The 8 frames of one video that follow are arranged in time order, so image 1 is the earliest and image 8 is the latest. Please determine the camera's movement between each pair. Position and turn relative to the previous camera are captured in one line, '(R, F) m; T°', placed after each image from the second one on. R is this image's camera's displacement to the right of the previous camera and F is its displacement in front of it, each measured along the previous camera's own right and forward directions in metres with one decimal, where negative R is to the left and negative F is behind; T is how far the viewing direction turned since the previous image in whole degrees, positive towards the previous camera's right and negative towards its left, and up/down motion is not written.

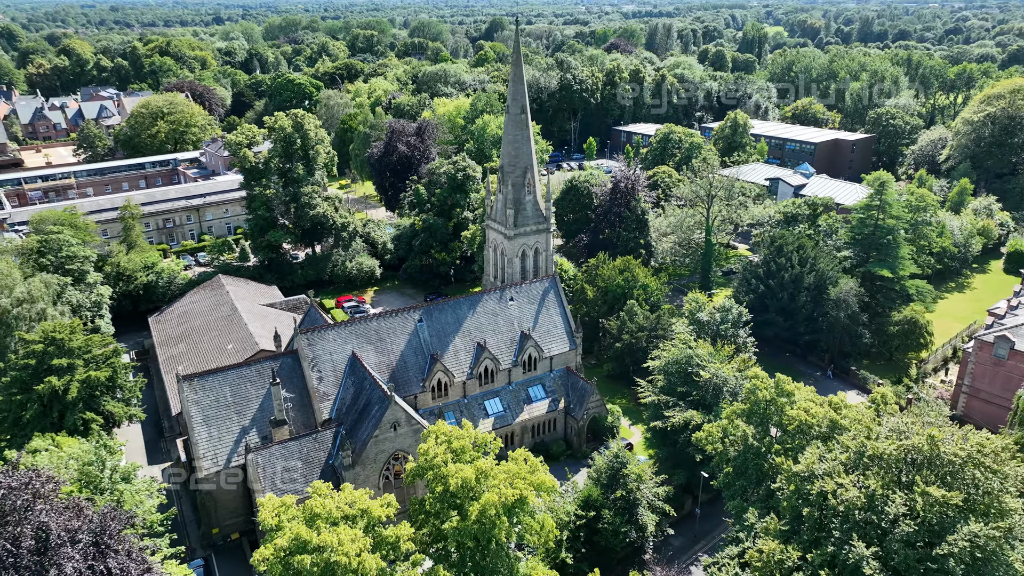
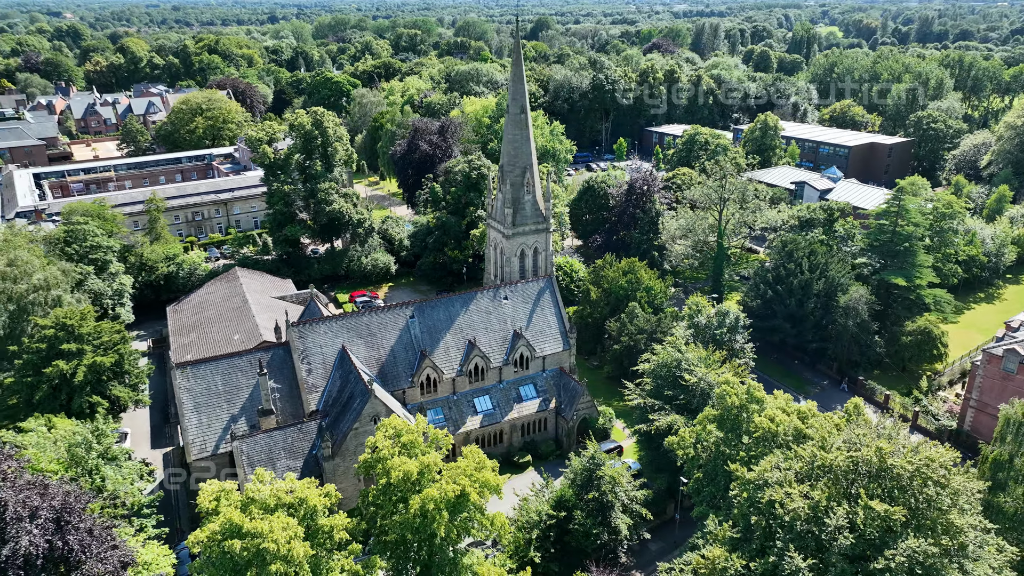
(+3.1, -0.1) m; -4°
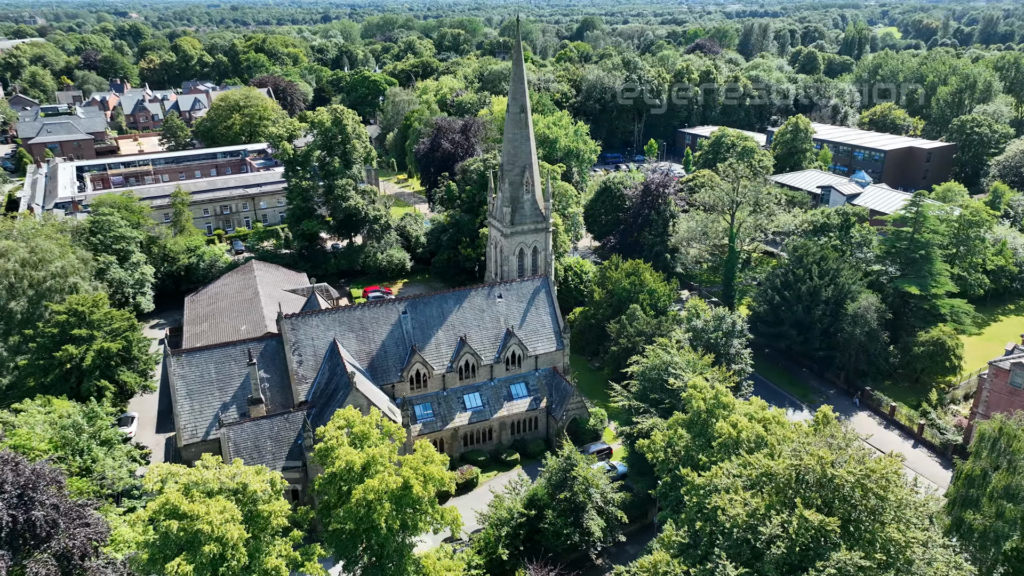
(+3.1, 0.0) m; -4°
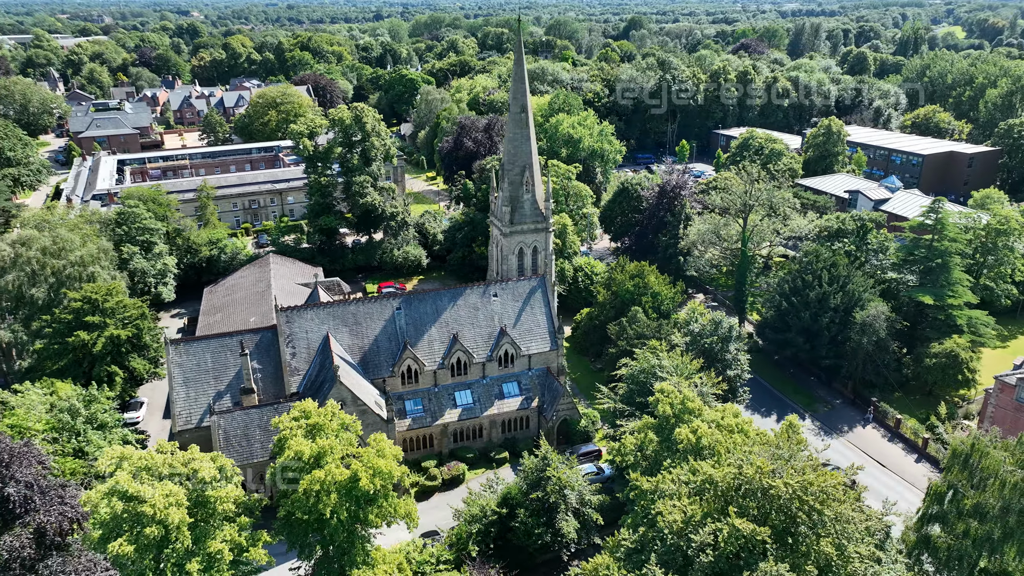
(+3.1, 0.0) m; -4°
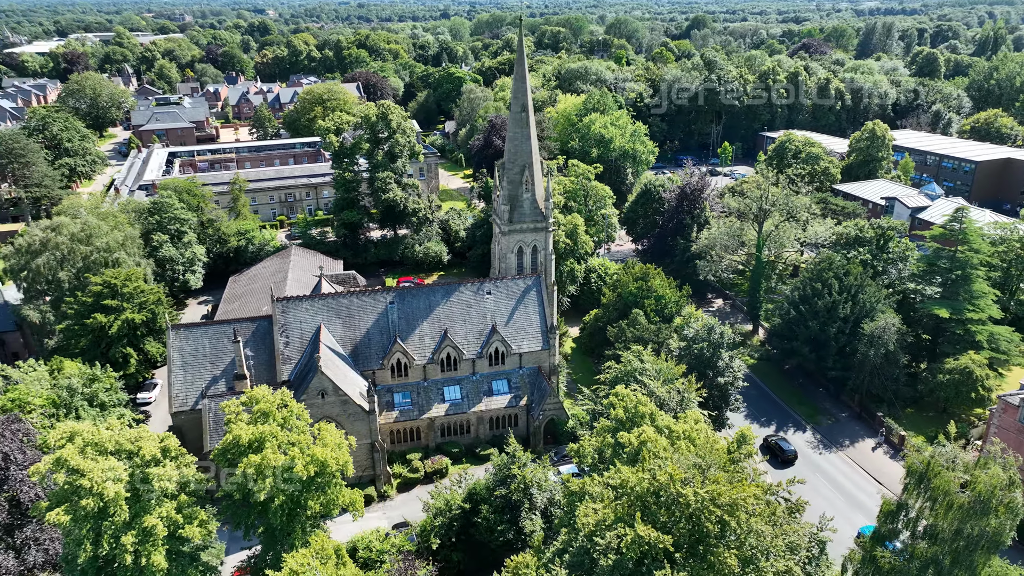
(+4.1, 0.0) m; -5°
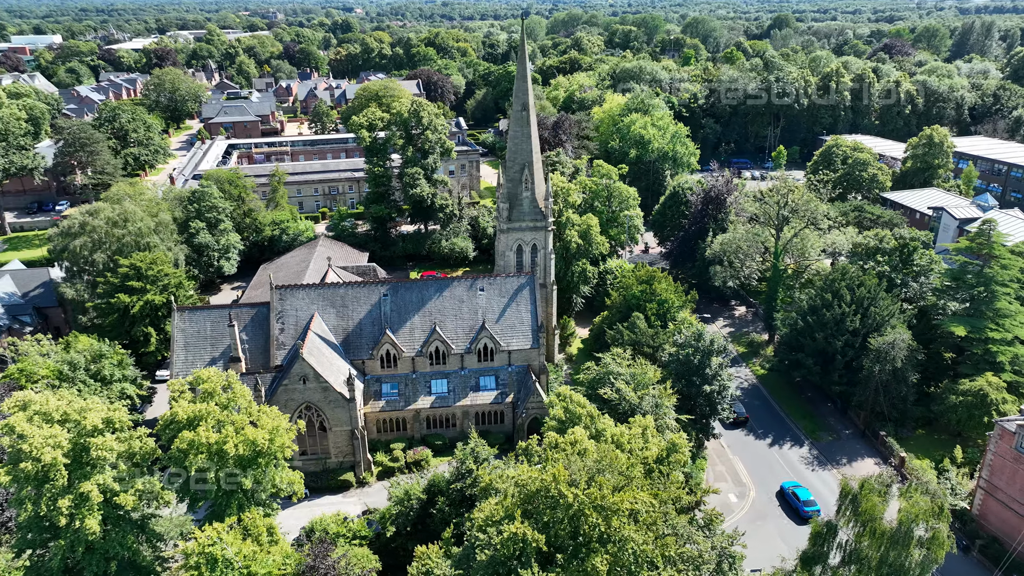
(+5.1, +0.1) m; -6°
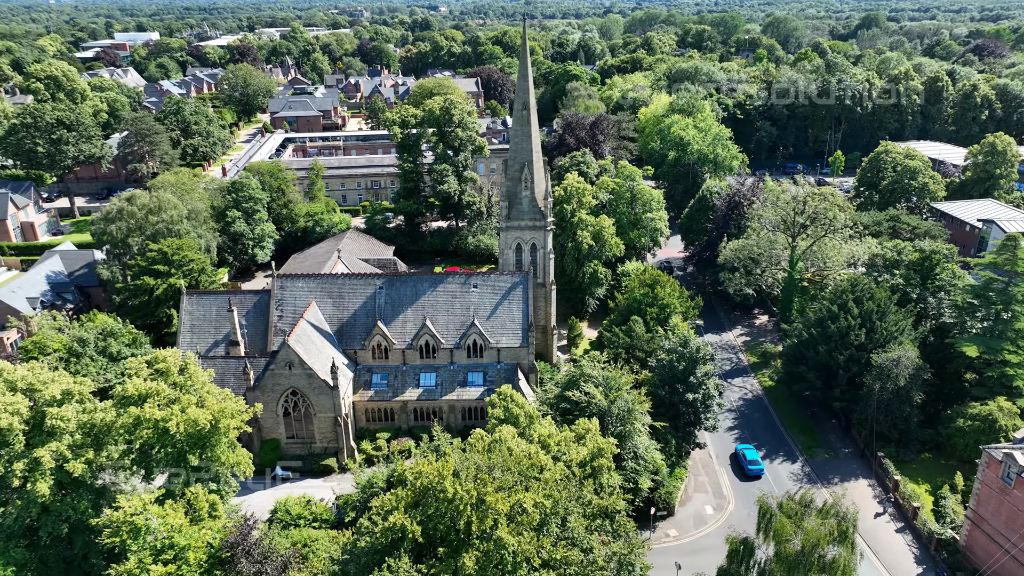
(+5.1, +0.1) m; -6°
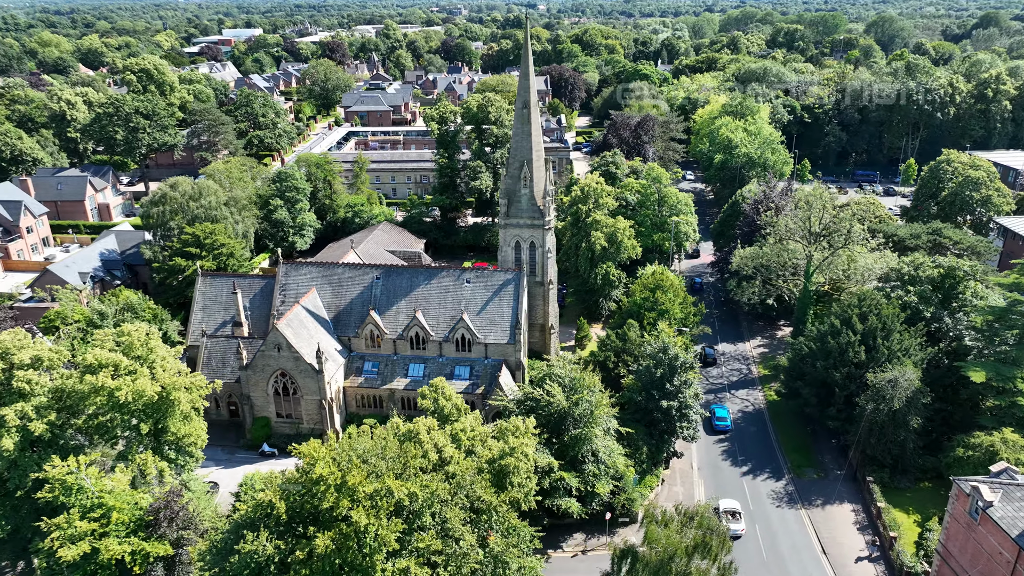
(+6.1, +0.1) m; -7°
